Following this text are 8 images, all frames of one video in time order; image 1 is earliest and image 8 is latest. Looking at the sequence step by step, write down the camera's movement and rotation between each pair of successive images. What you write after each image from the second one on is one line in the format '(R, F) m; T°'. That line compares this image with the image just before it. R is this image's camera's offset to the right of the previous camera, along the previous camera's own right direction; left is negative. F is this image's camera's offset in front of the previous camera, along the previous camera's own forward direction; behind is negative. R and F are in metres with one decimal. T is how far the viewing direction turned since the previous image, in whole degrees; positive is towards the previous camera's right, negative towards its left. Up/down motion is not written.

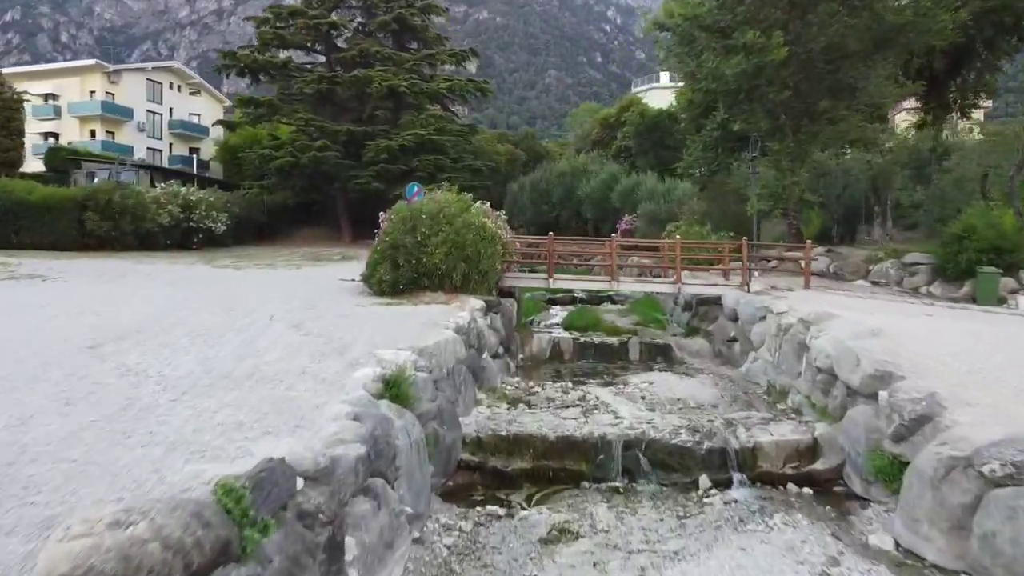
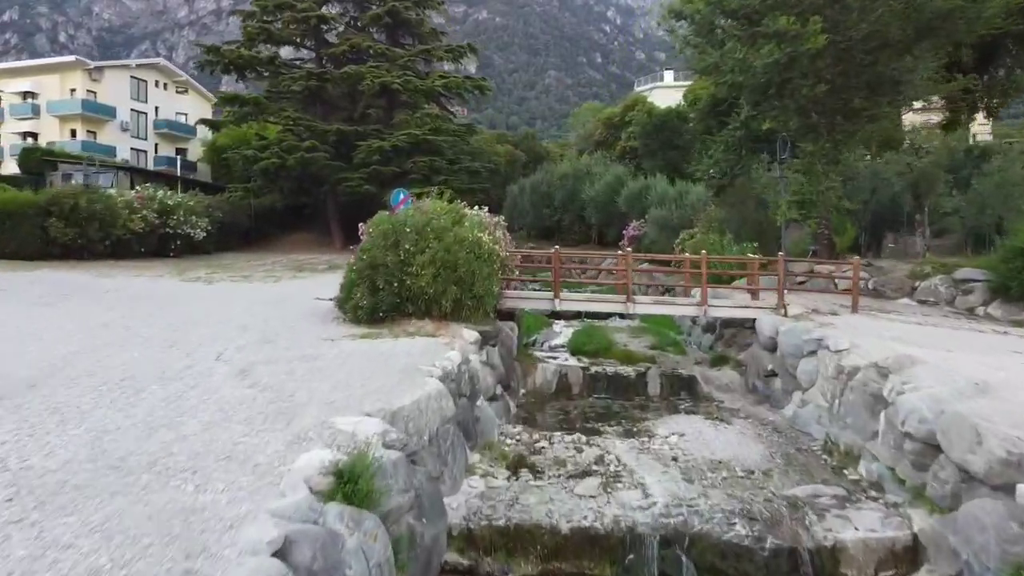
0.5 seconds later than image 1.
(0.0, +1.2) m; 0°
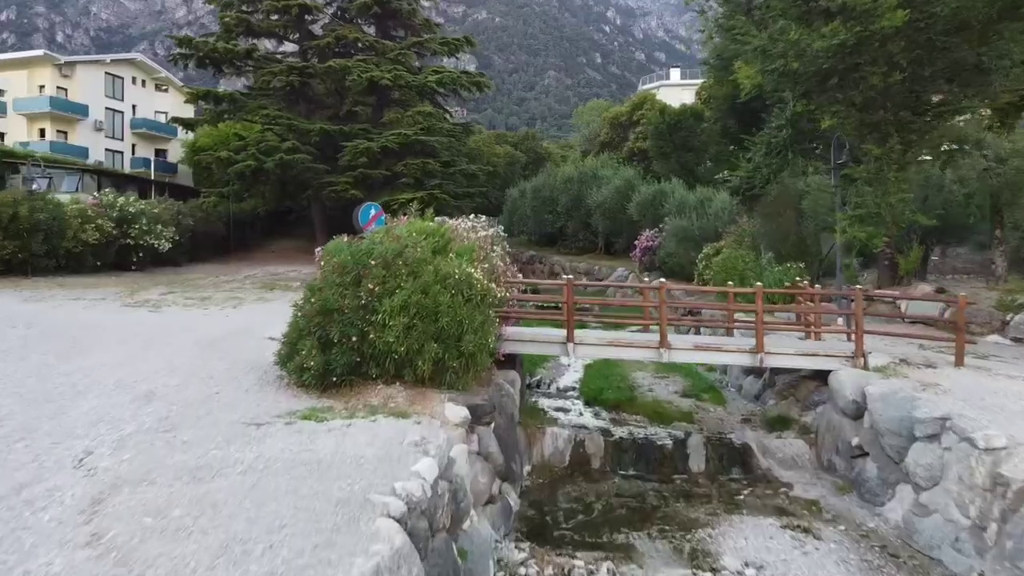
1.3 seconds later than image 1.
(0.0, +1.7) m; 0°
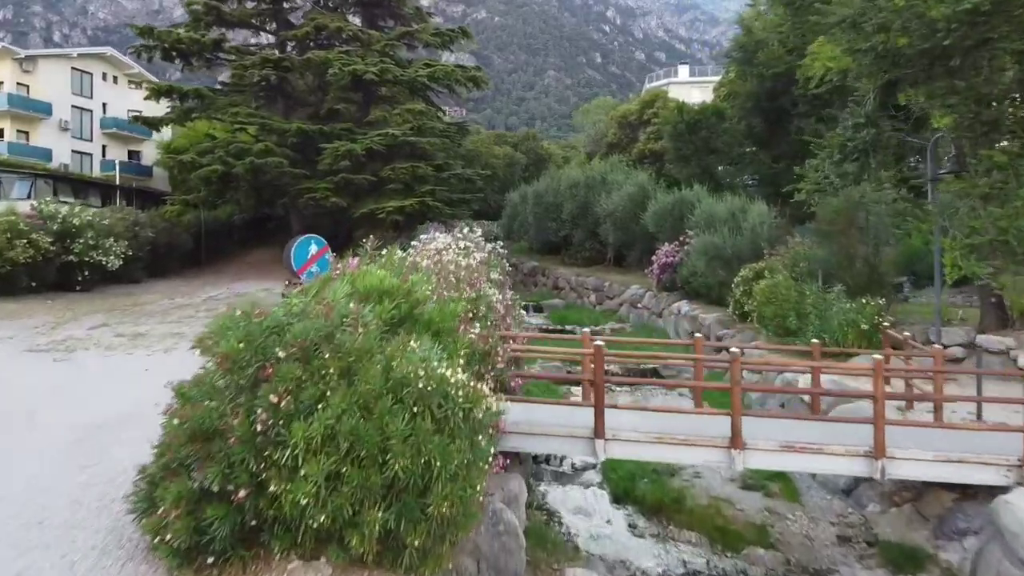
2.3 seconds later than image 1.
(0.0, +2.0) m; 0°
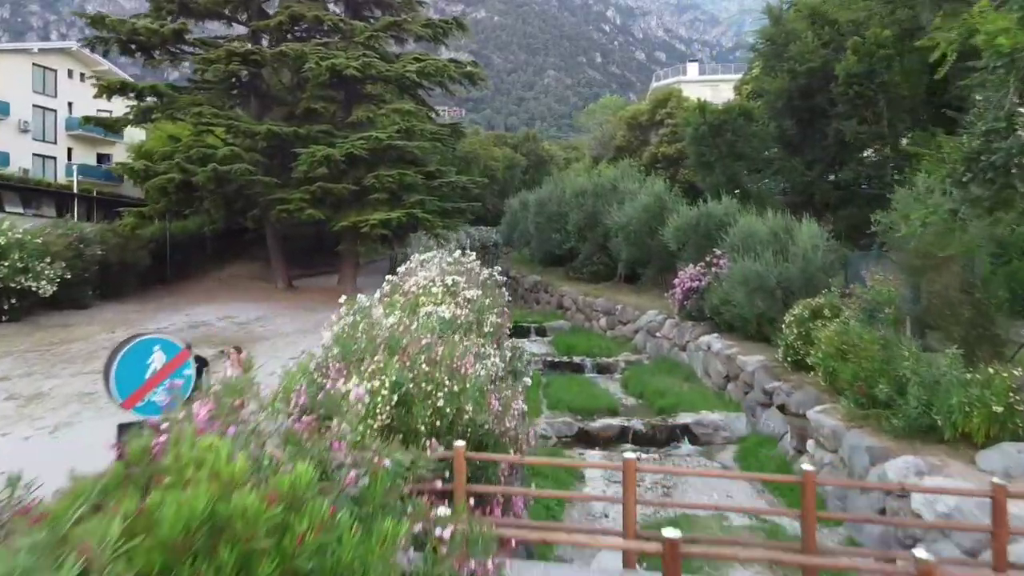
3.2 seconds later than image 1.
(0.0, +2.0) m; 0°
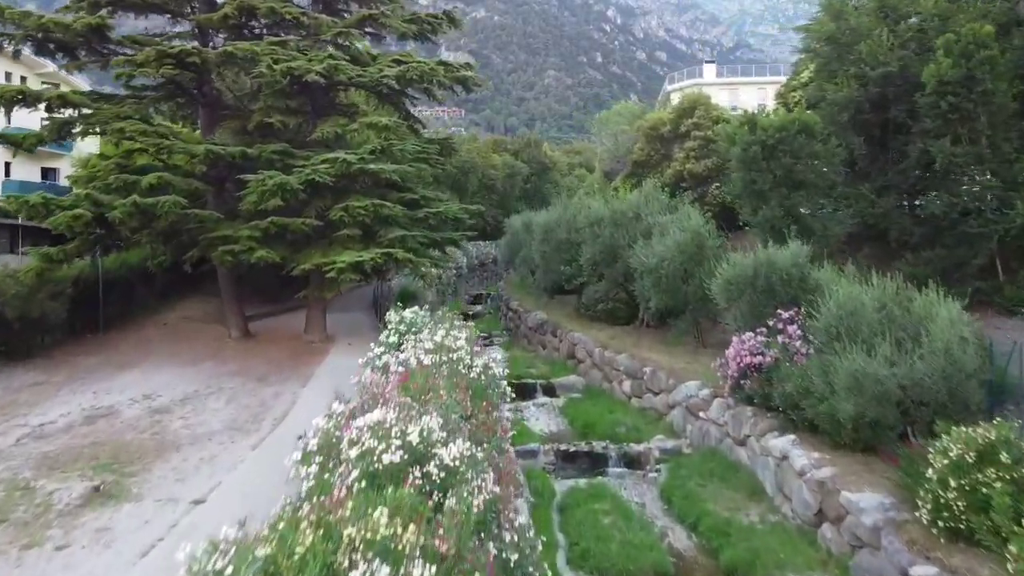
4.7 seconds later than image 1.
(0.0, +2.9) m; 0°
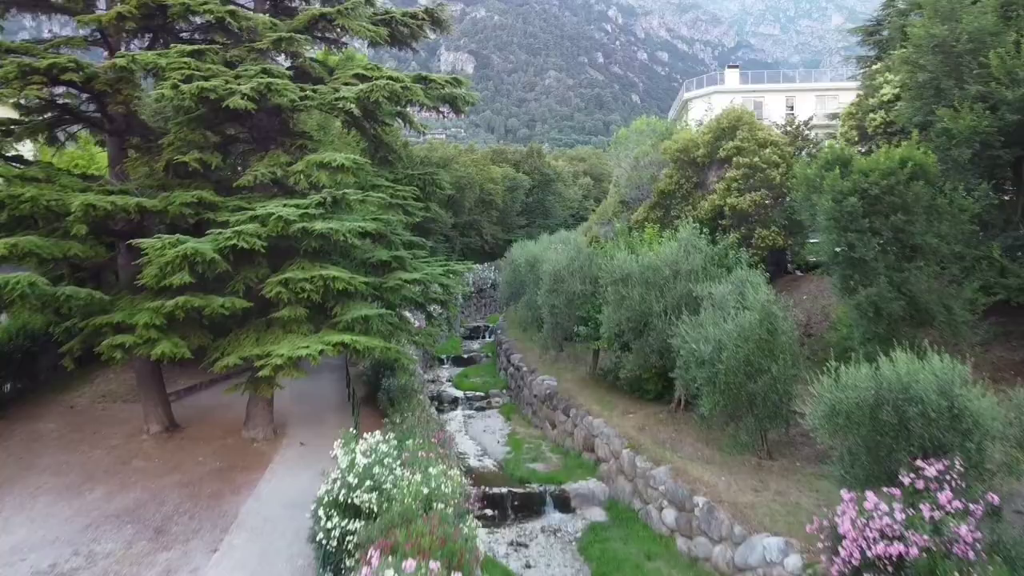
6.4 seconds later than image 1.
(0.0, +3.3) m; 0°
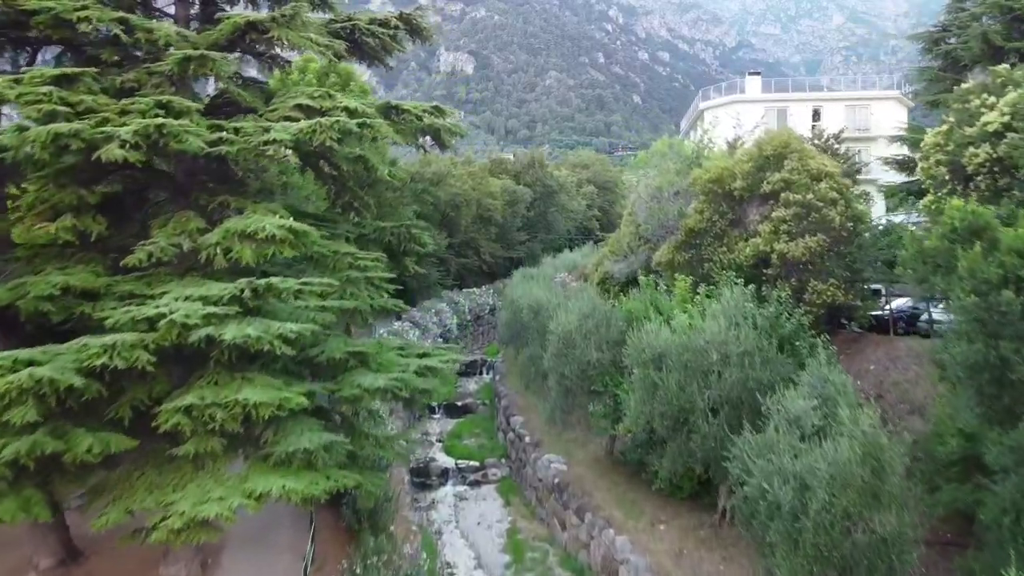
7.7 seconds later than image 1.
(0.0, +2.6) m; 0°
